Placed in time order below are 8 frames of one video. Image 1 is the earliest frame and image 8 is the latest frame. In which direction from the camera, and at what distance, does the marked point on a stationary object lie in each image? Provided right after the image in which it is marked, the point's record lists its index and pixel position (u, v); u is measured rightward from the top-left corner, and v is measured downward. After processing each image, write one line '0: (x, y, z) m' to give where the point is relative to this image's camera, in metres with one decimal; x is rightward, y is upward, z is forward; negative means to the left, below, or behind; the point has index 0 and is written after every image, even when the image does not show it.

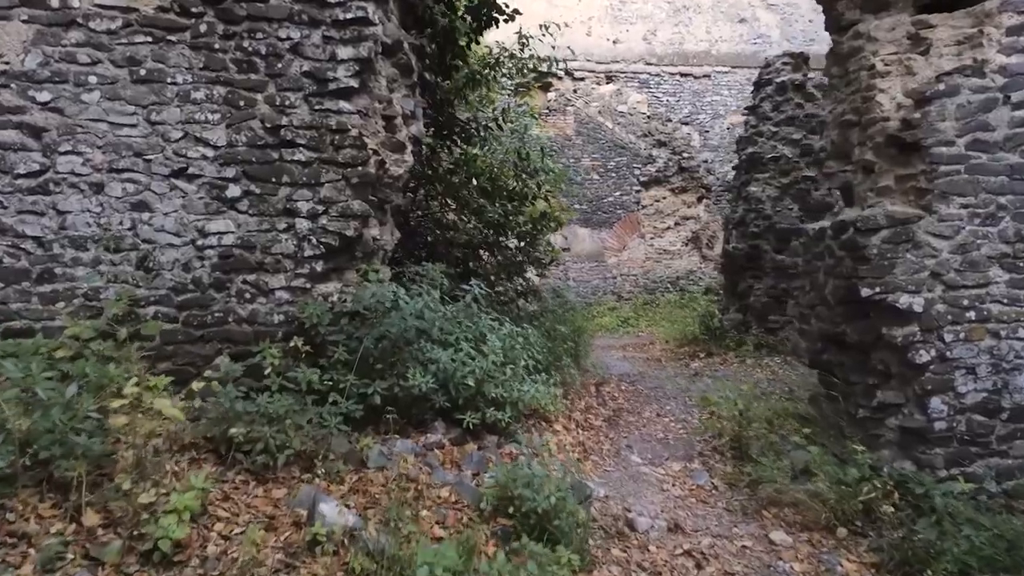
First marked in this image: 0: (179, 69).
0: (-1.2, +0.8, +2.6) m
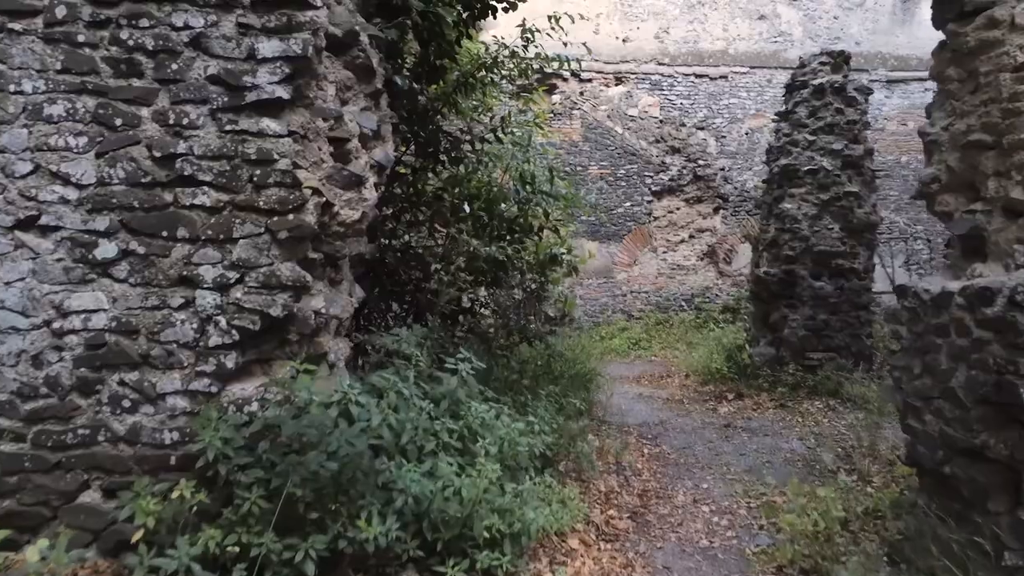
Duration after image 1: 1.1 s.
0: (-1.2, +0.5, +1.8) m
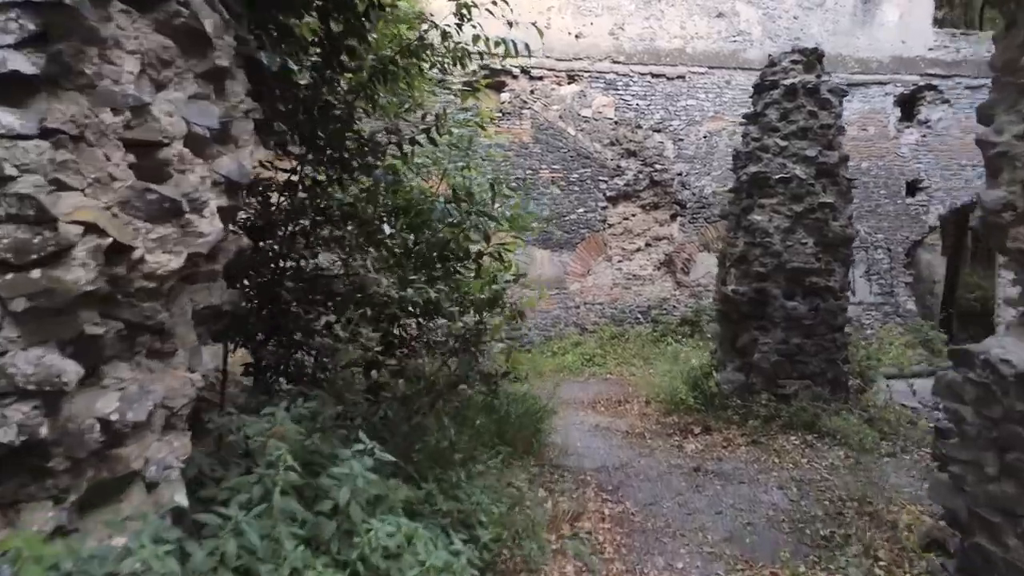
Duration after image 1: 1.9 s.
0: (-1.3, +0.4, +1.0) m
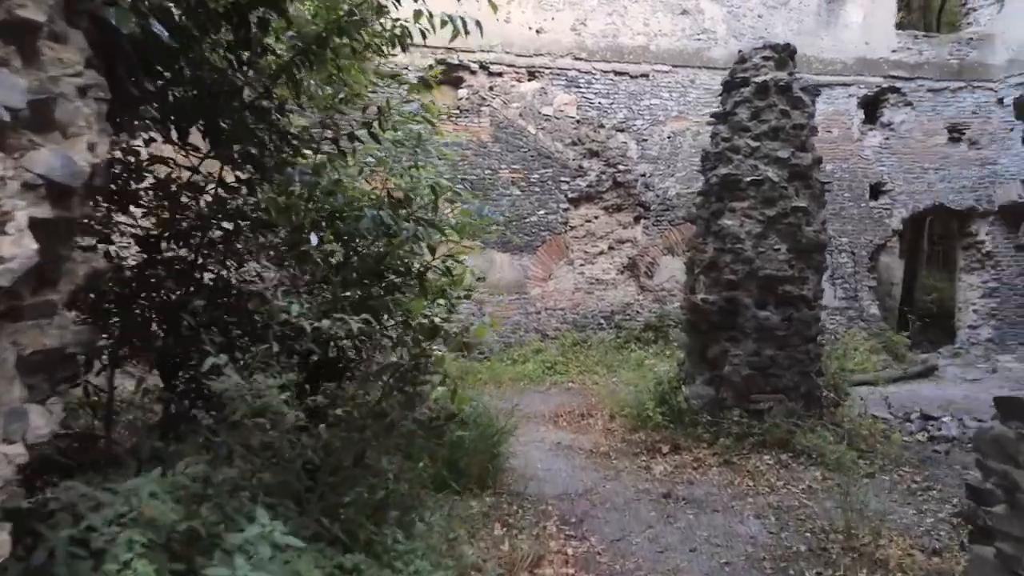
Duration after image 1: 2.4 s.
0: (-1.4, +0.3, +0.5) m
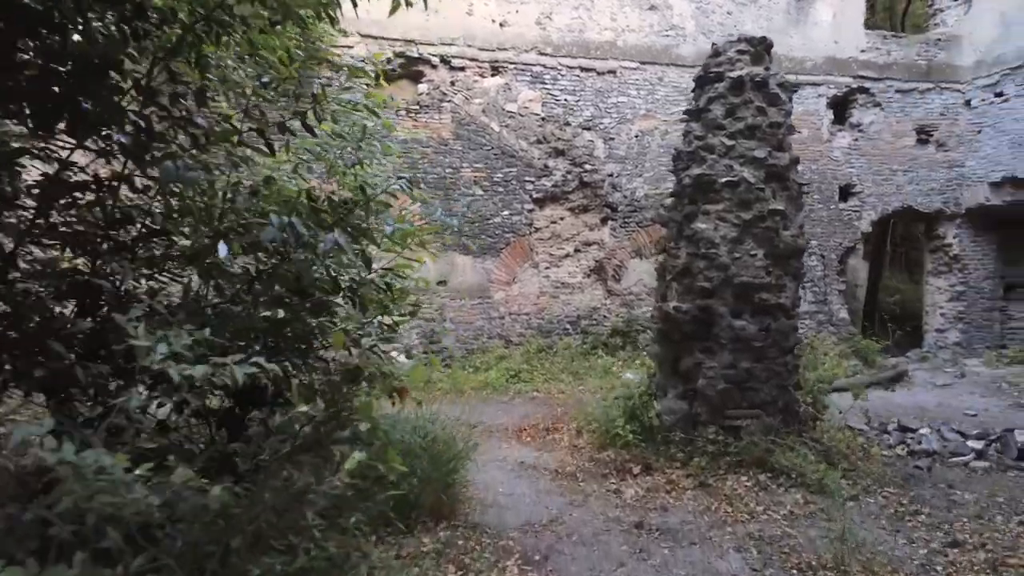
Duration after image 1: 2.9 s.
0: (-1.4, +0.2, +0.1) m
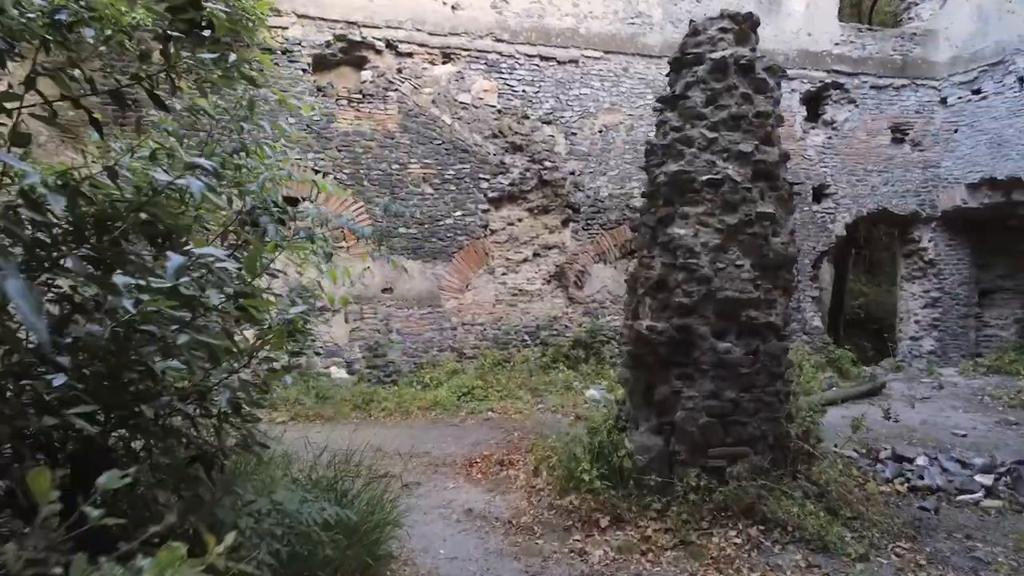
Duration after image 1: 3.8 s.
0: (-1.5, +0.1, -0.8) m
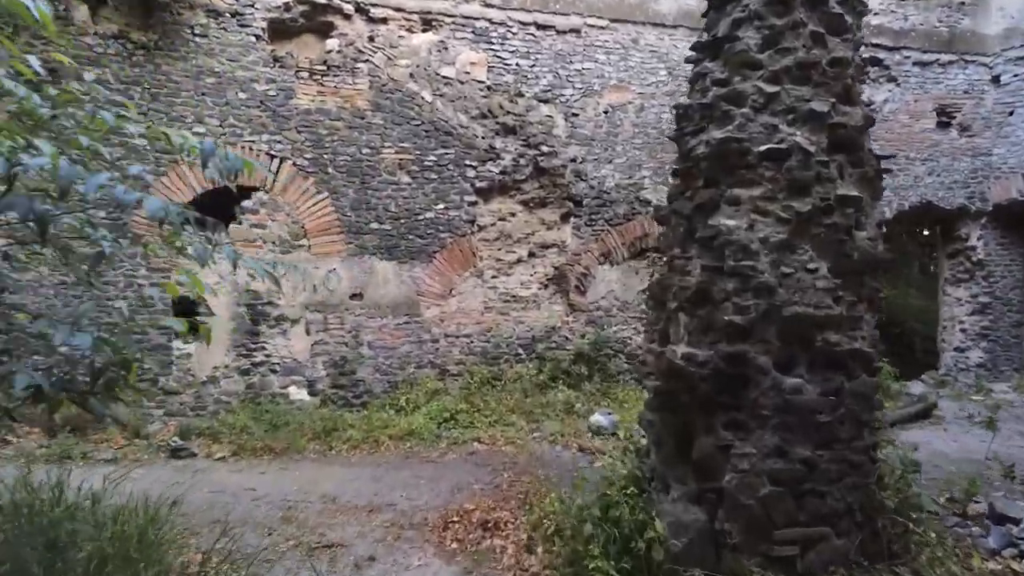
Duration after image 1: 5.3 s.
0: (-1.6, +0.1, -2.0) m
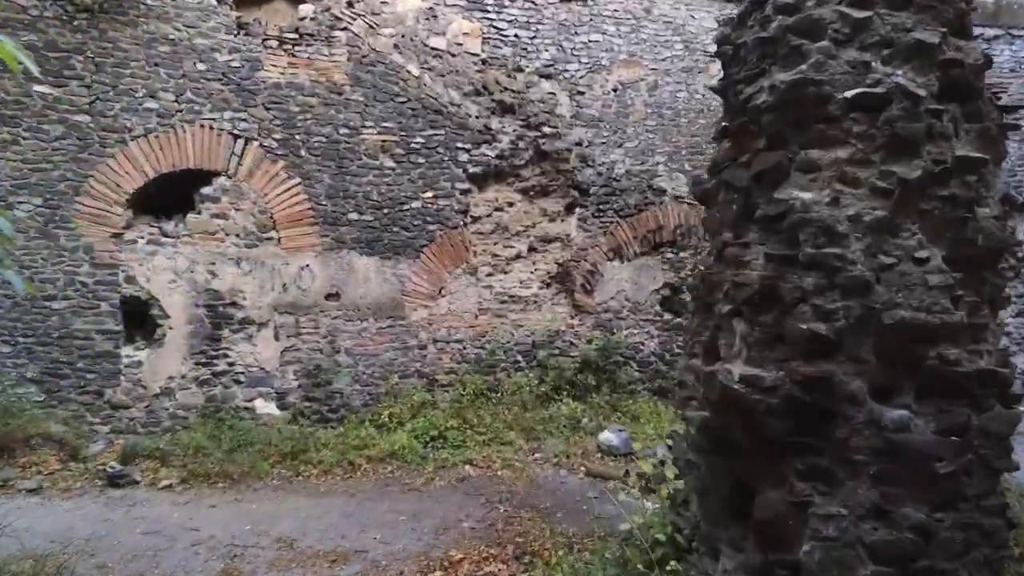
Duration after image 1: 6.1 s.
0: (-1.6, +0.1, -2.8) m
